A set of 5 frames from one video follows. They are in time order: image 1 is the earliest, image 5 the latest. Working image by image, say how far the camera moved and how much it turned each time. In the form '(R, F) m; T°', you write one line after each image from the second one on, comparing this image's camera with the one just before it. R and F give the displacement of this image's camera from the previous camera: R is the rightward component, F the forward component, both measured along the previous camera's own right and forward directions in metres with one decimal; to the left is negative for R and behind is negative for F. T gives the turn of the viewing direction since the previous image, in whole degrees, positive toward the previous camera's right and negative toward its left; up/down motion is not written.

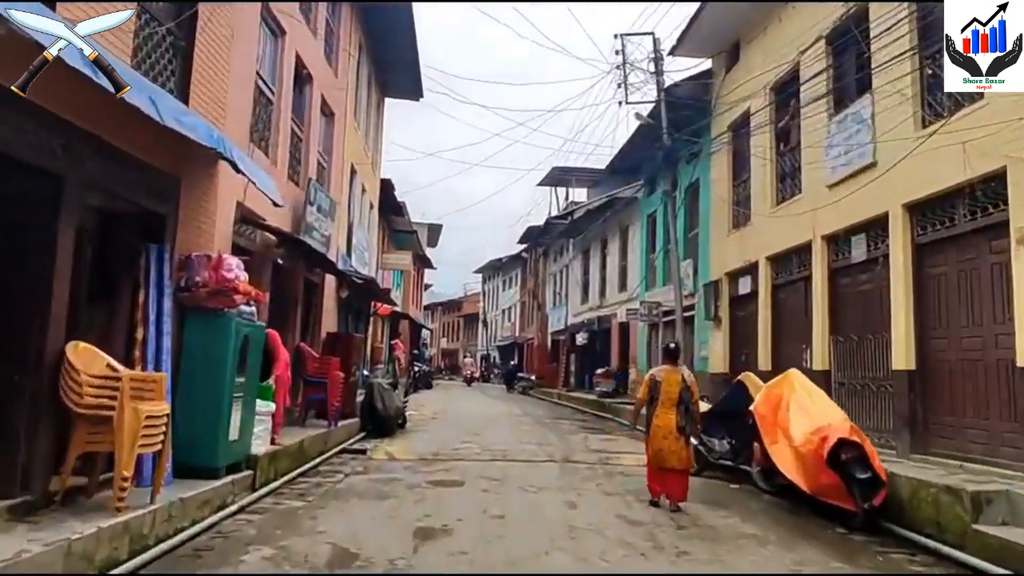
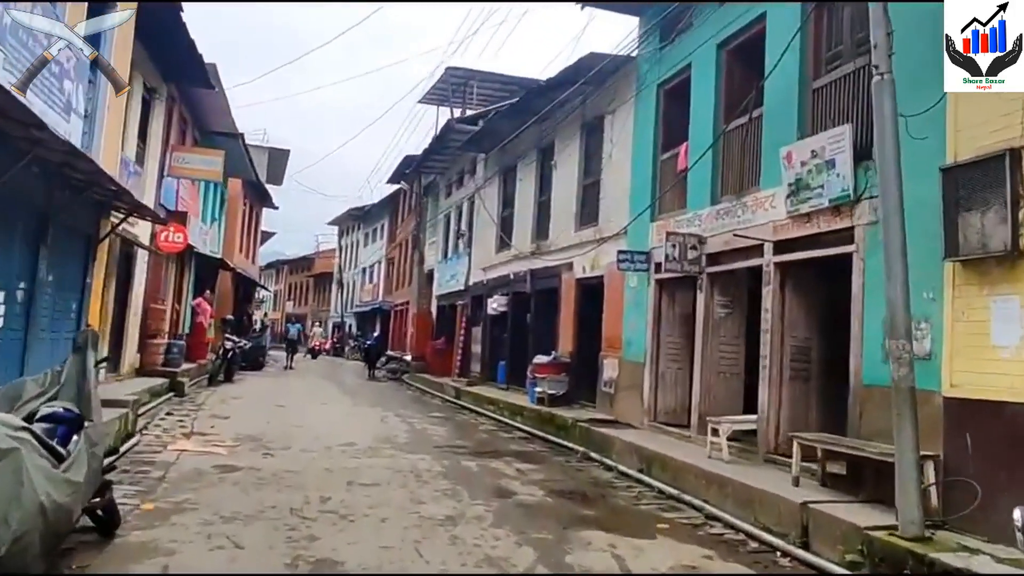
(-0.5, +10.0) m; +10°
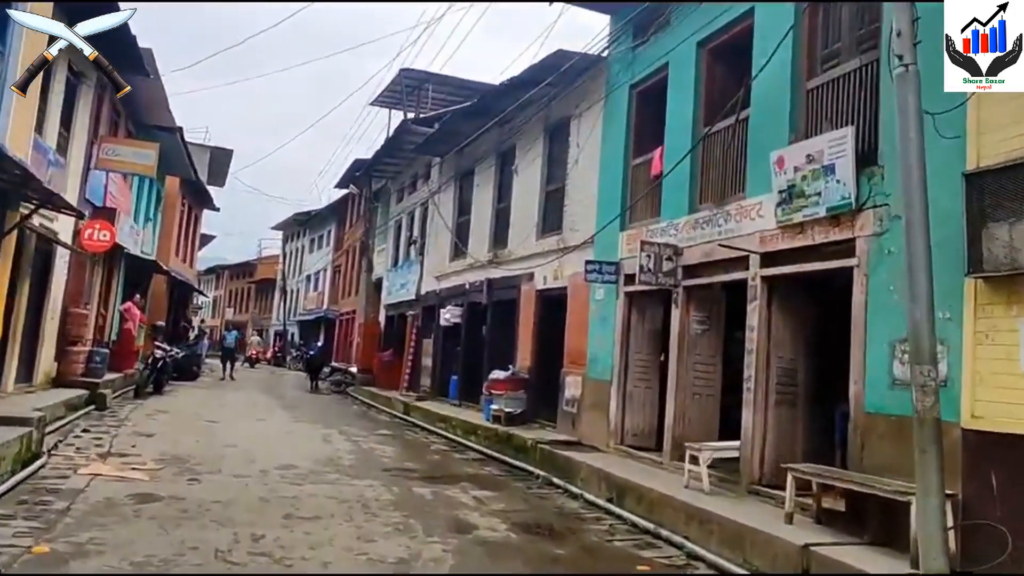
(-0.2, +0.8) m; +4°
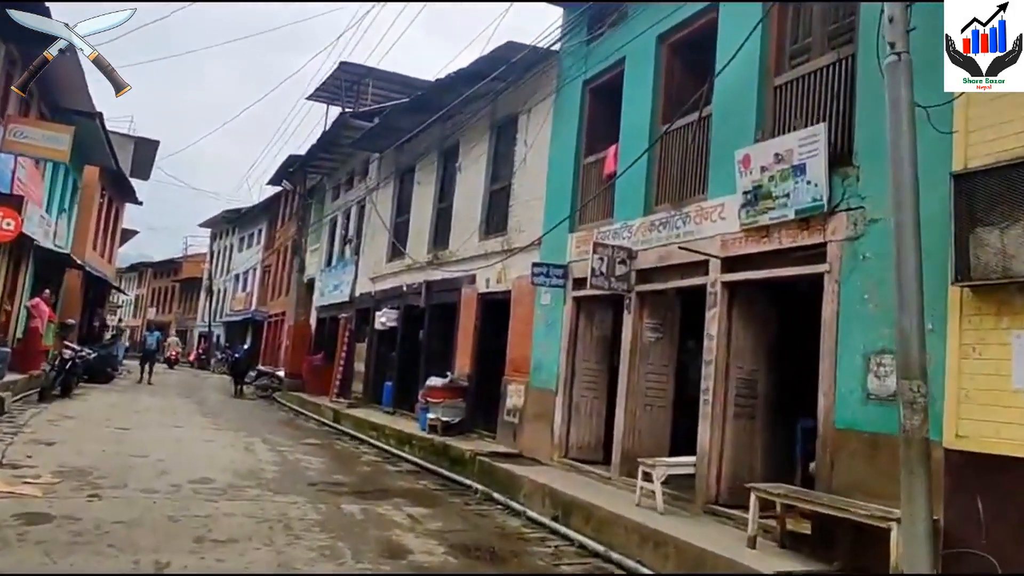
(-0.1, +0.6) m; +5°
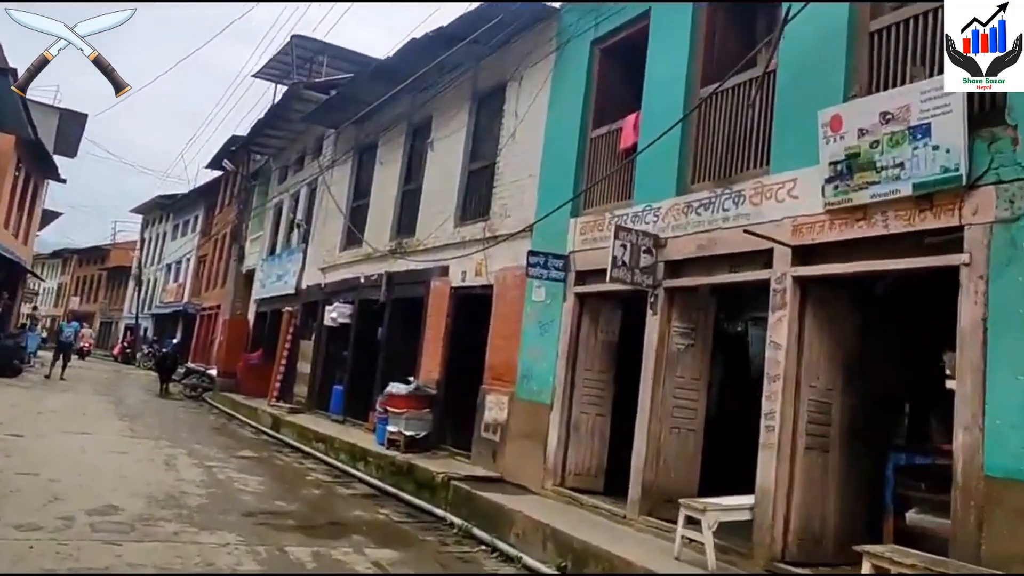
(-0.5, +1.7) m; +4°
